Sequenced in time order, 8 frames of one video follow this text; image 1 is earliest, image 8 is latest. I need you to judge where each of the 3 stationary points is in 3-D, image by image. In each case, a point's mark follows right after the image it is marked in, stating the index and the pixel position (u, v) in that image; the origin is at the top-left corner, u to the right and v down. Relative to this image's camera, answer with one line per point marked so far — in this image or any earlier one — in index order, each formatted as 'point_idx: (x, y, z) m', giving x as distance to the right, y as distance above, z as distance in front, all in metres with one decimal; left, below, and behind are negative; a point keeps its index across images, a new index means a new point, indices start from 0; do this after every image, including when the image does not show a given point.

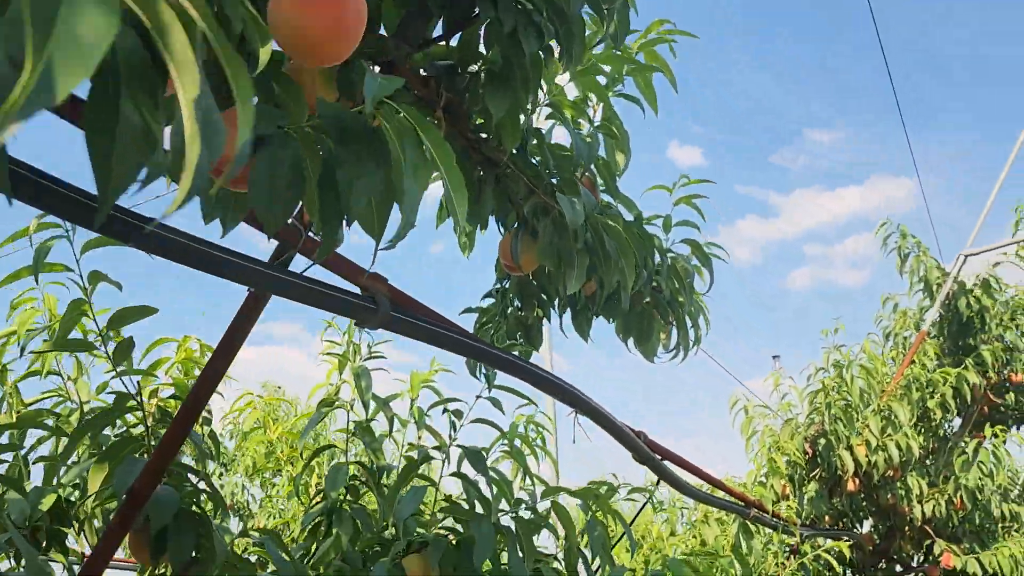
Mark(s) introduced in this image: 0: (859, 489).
0: (+1.2, -0.7, +3.0) m
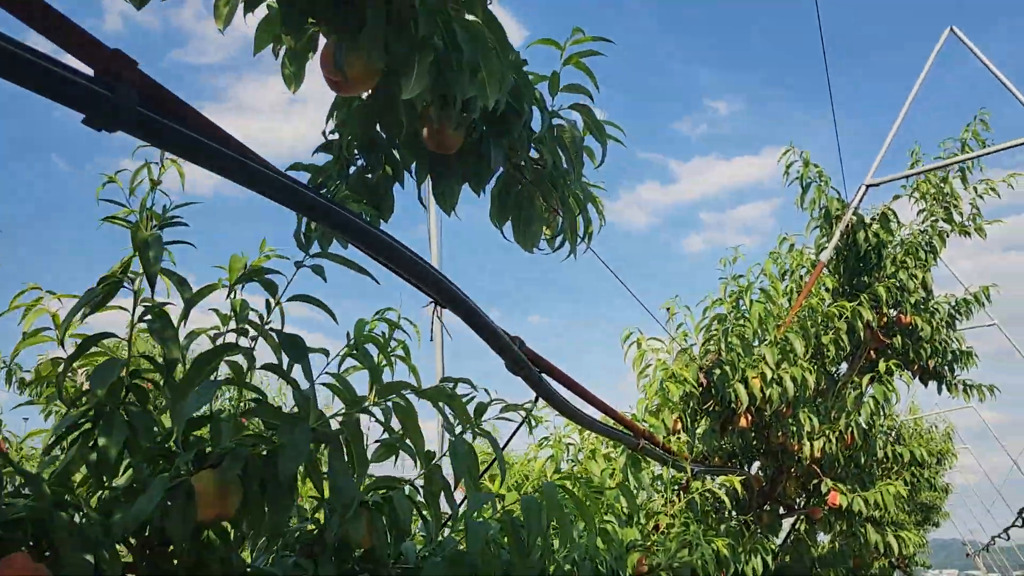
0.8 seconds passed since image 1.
0: (+0.8, -0.5, +2.9) m
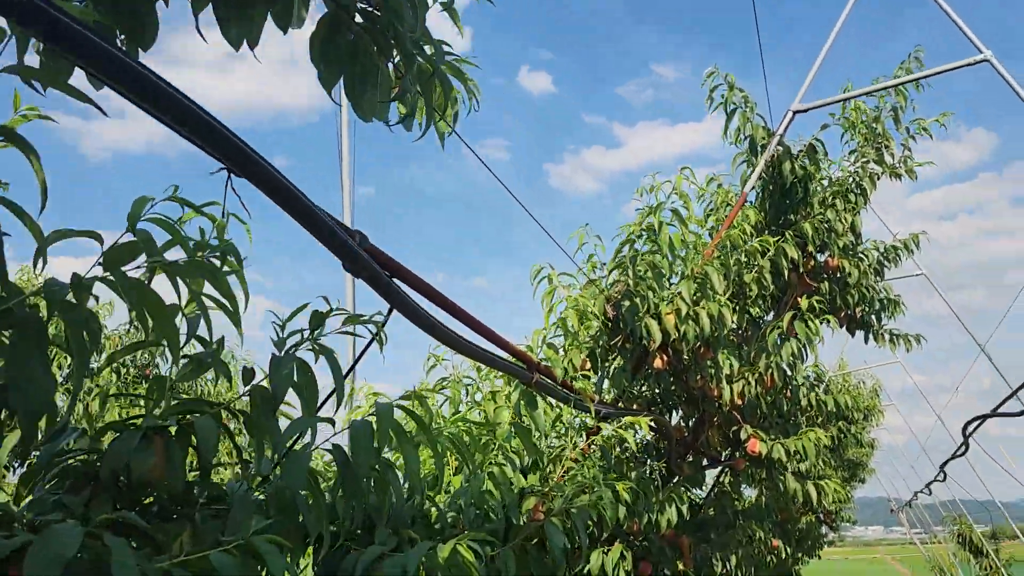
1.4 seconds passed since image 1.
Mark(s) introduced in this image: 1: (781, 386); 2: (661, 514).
0: (+0.5, -0.2, +2.7) m
1: (+1.0, -0.4, +3.2) m
2: (+0.5, -0.8, +3.0) m
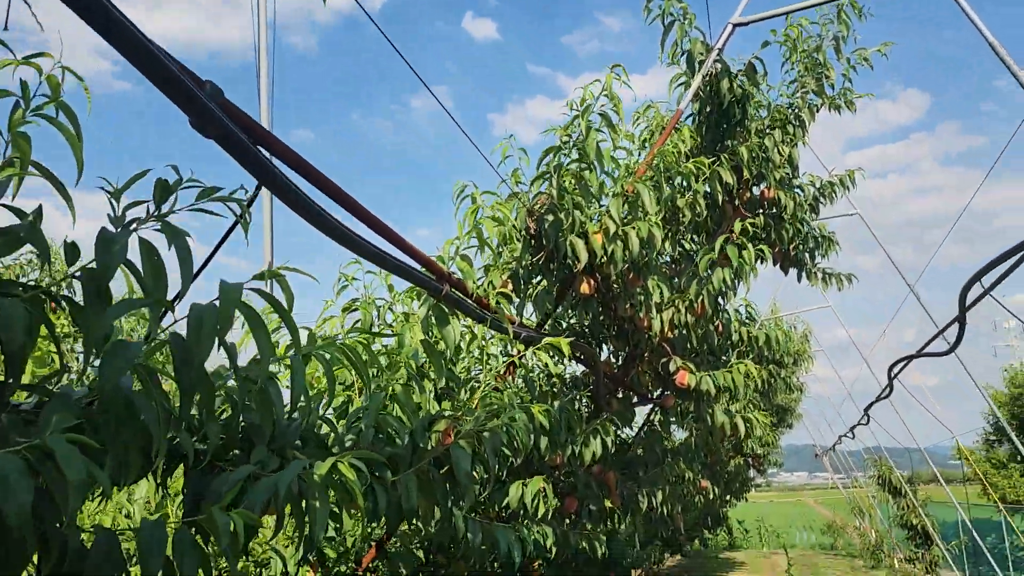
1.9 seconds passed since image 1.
0: (+0.2, 0.0, +2.5) m
1: (+0.7, -0.1, +3.1) m
2: (+0.3, -0.6, +2.9) m
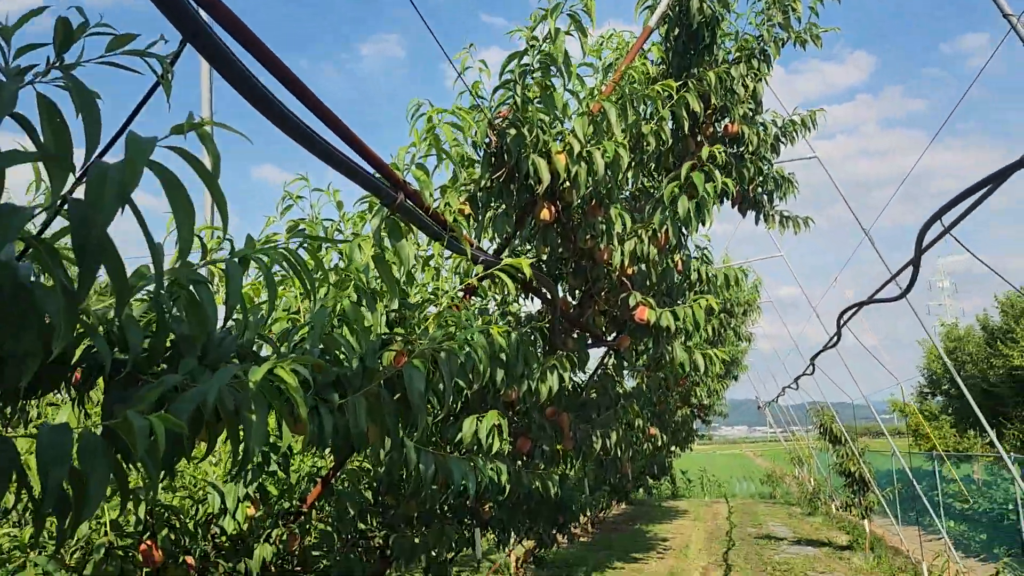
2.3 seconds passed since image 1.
0: (+0.1, +0.2, +2.4) m
1: (+0.6, +0.1, +3.0) m
2: (+0.1, -0.3, +2.8) m
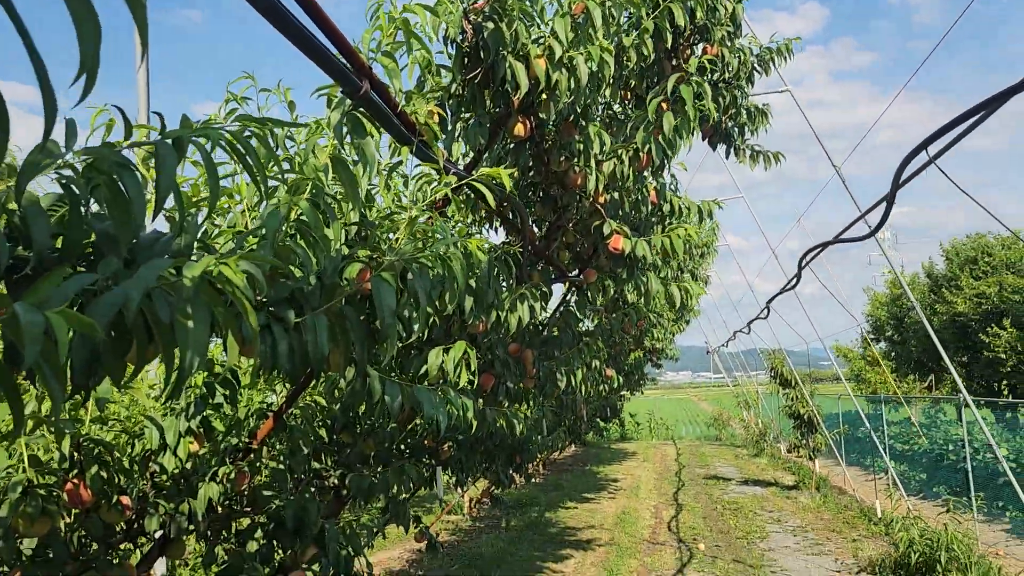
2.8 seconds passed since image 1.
0: (0.0, +0.4, +2.2) m
1: (+0.5, +0.4, +2.8) m
2: (0.0, -0.1, +2.7) m
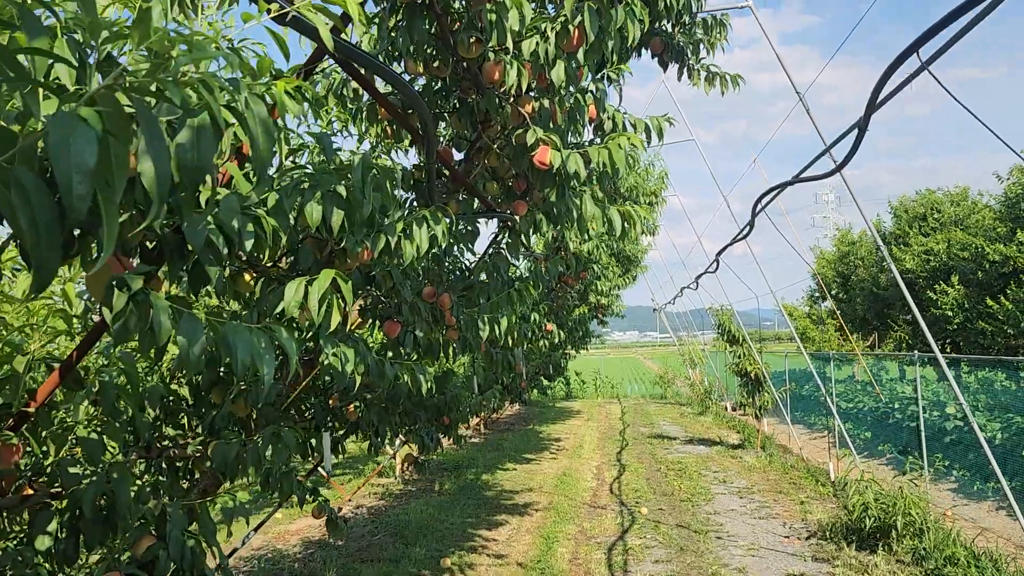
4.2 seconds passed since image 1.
0: (-0.2, +0.6, +1.6) m
1: (+0.2, +0.6, +2.2) m
2: (-0.3, +0.1, +2.1) m
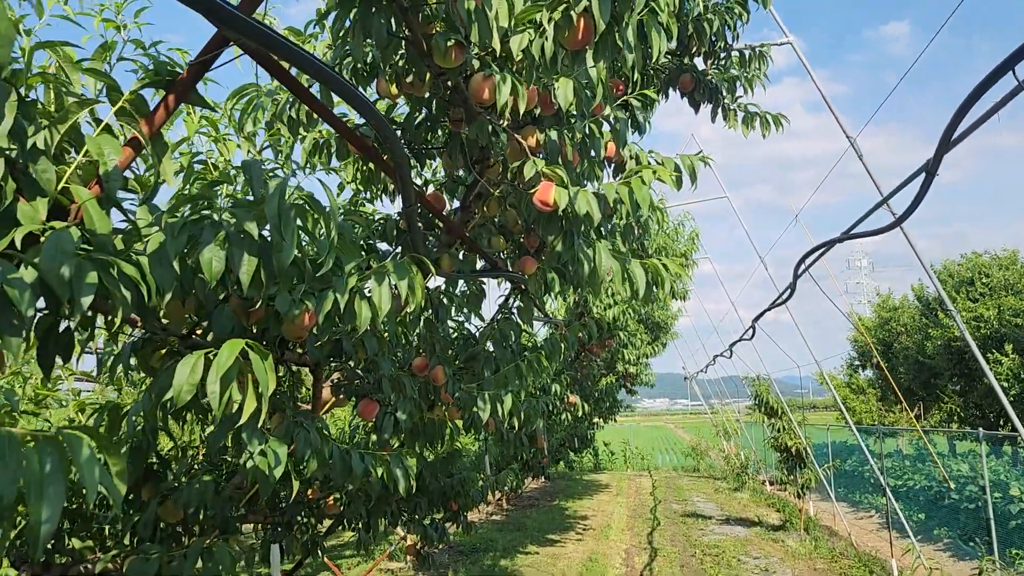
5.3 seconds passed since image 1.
0: (-0.2, +0.5, +1.2) m
1: (+0.2, +0.4, +1.8) m
2: (-0.3, 0.0, +1.6) m
